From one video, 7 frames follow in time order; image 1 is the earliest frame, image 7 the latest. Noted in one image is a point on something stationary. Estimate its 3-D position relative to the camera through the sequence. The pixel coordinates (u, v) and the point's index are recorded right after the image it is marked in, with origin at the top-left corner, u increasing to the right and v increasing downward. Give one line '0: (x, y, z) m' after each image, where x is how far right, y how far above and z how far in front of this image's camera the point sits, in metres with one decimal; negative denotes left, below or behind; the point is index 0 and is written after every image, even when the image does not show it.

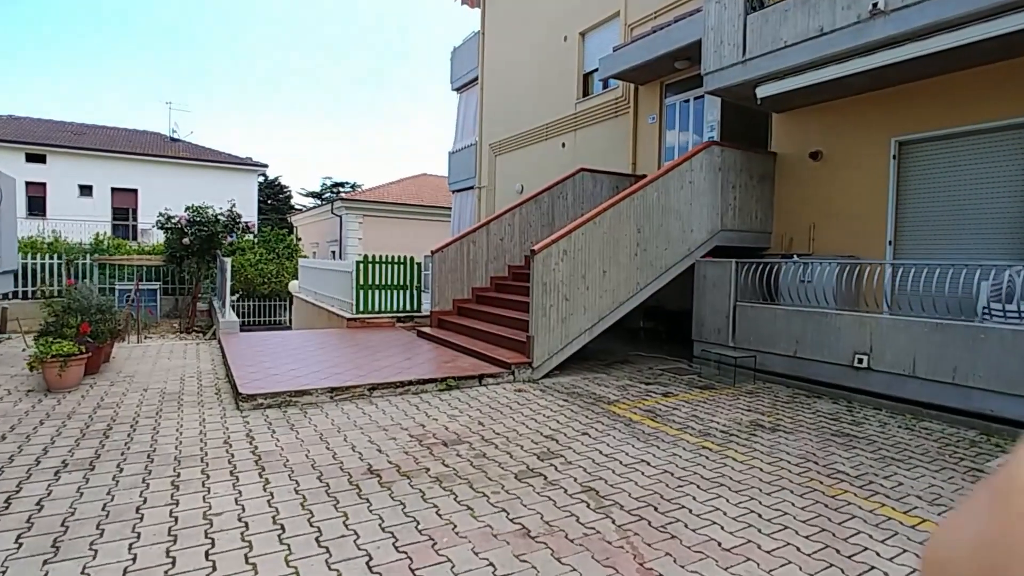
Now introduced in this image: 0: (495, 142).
0: (-0.6, +4.3, +16.5) m
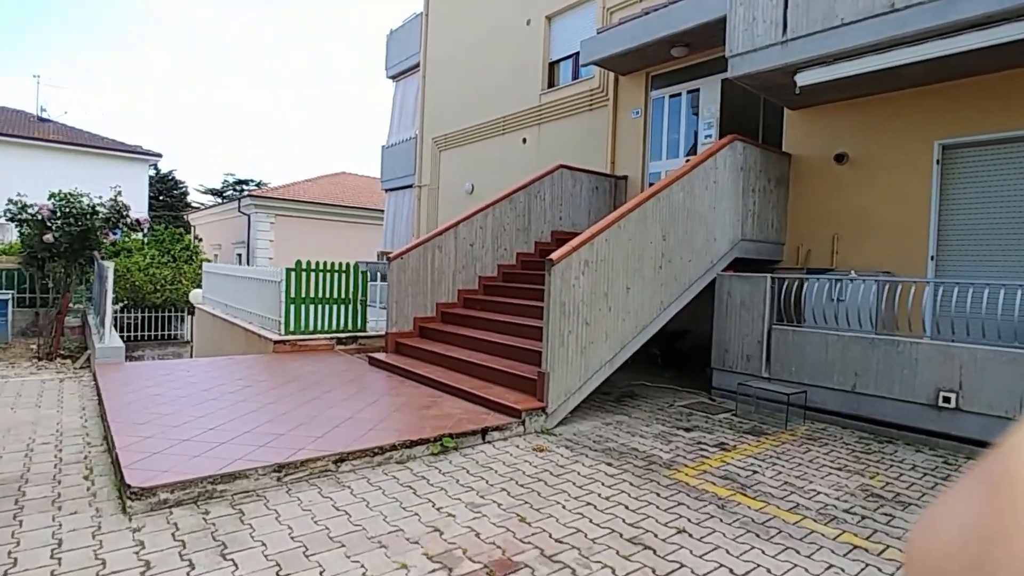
0: (-2.0, +4.0, +14.8) m
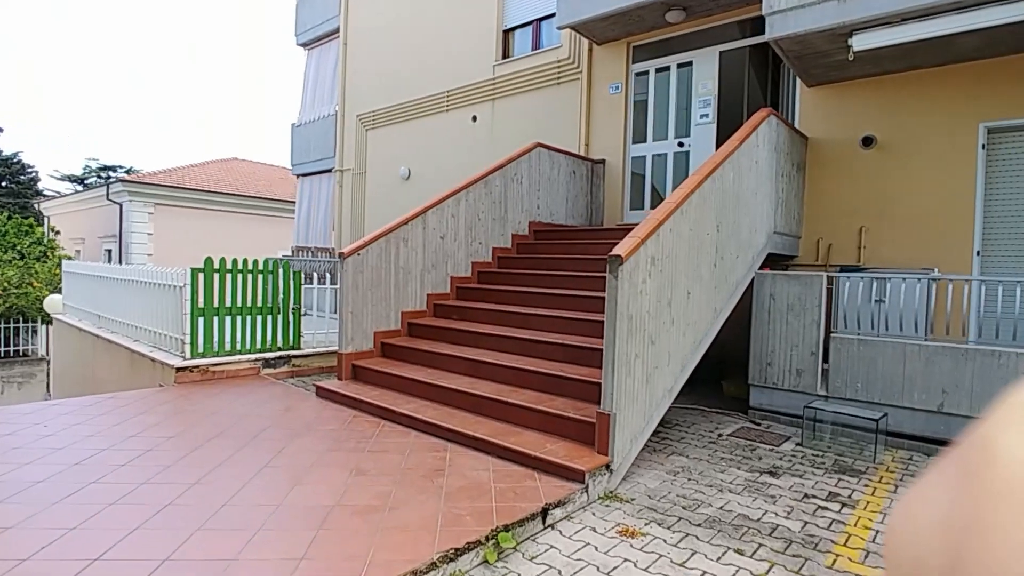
0: (-3.4, +4.0, +12.8) m
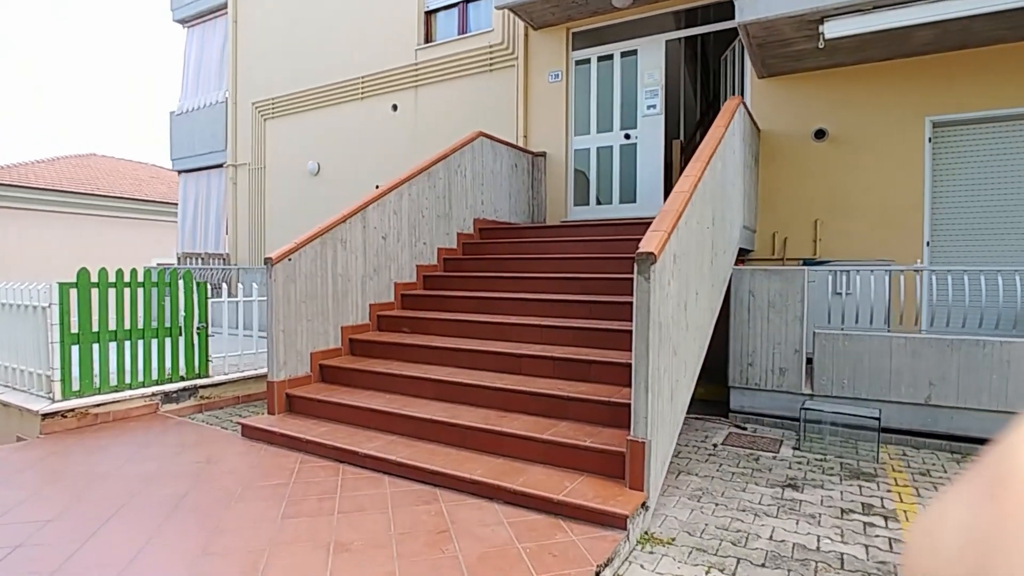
0: (-5.0, +3.8, +11.3) m
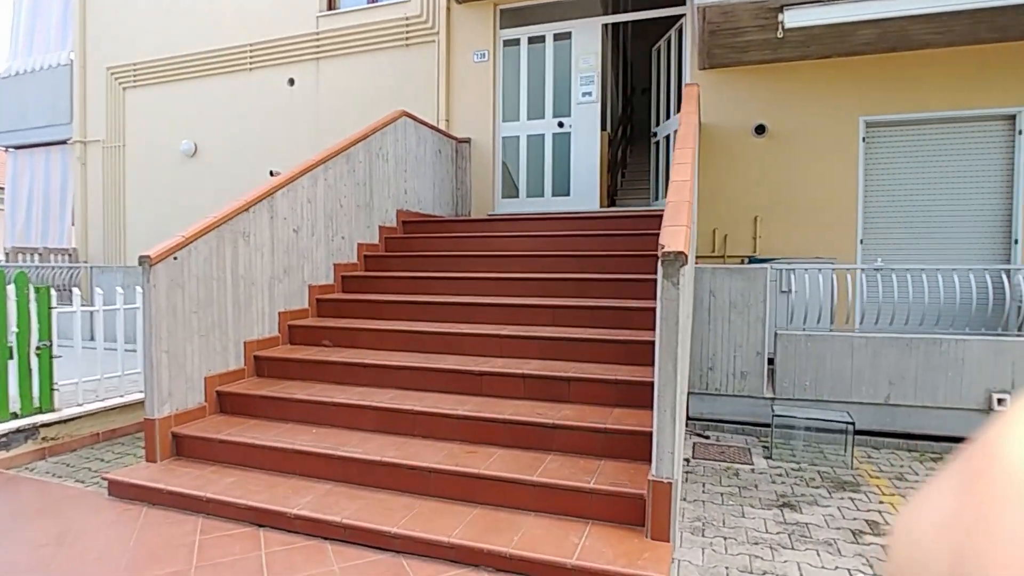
0: (-6.6, +3.8, +9.4) m
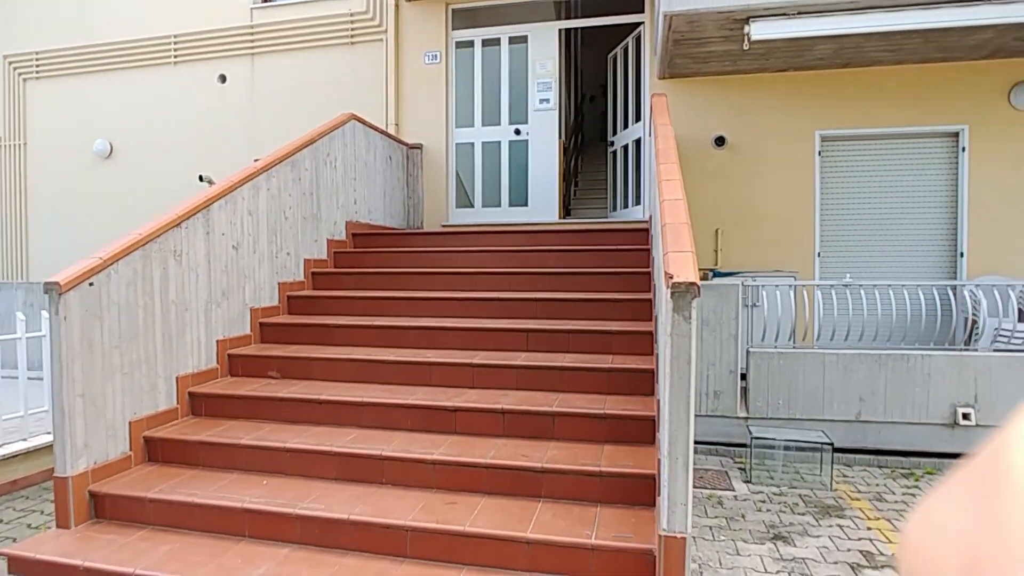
0: (-7.3, +3.5, +8.4) m
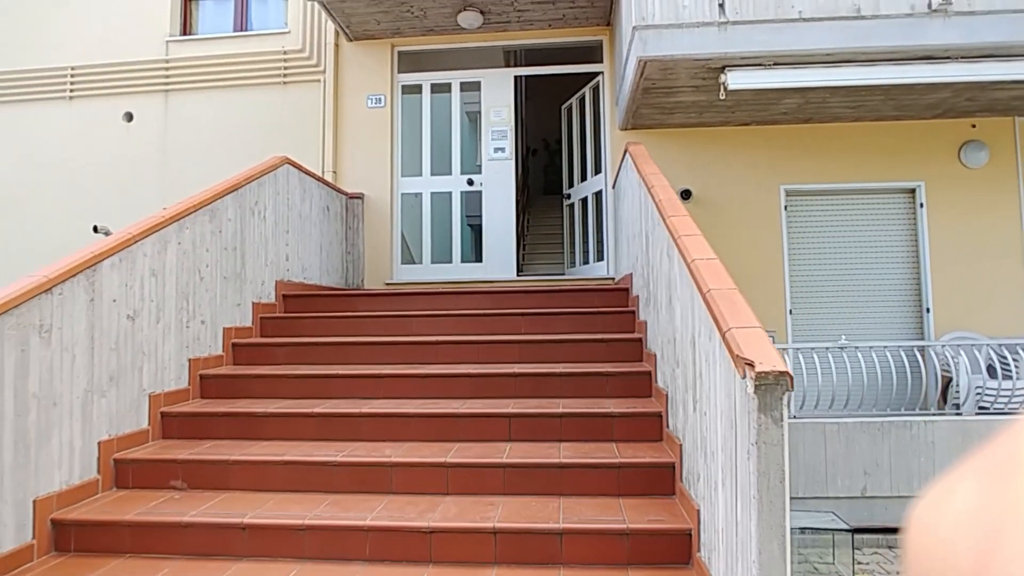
0: (-8.0, +2.6, +7.0) m
